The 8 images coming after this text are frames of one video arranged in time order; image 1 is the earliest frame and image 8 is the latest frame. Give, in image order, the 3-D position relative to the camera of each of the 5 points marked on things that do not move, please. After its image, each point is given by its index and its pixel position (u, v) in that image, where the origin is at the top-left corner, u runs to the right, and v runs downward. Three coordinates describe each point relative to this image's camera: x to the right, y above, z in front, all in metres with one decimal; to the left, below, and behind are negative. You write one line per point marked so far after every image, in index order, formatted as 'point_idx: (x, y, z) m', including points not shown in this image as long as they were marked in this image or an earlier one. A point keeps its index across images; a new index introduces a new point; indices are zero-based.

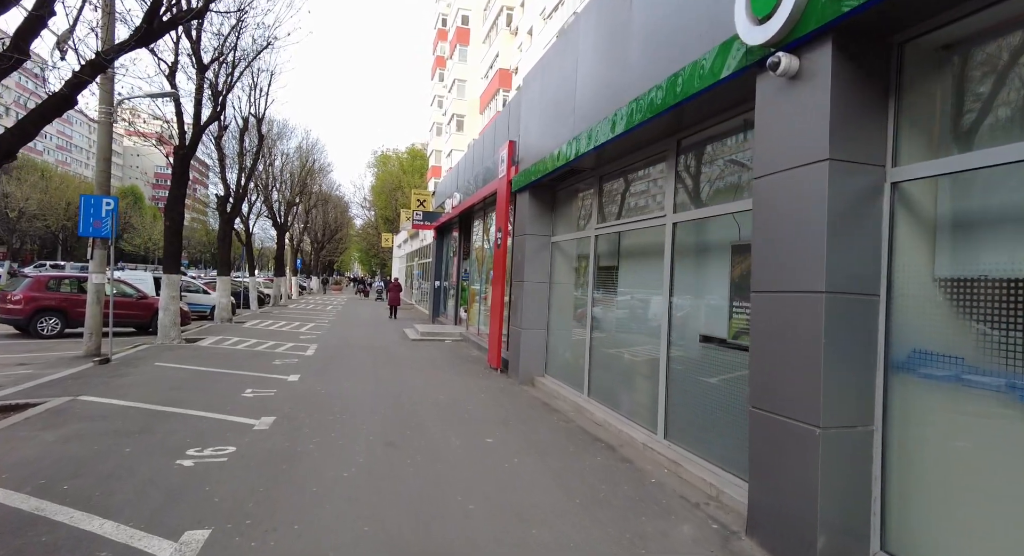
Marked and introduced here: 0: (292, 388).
0: (-3.4, -1.7, +8.1) m
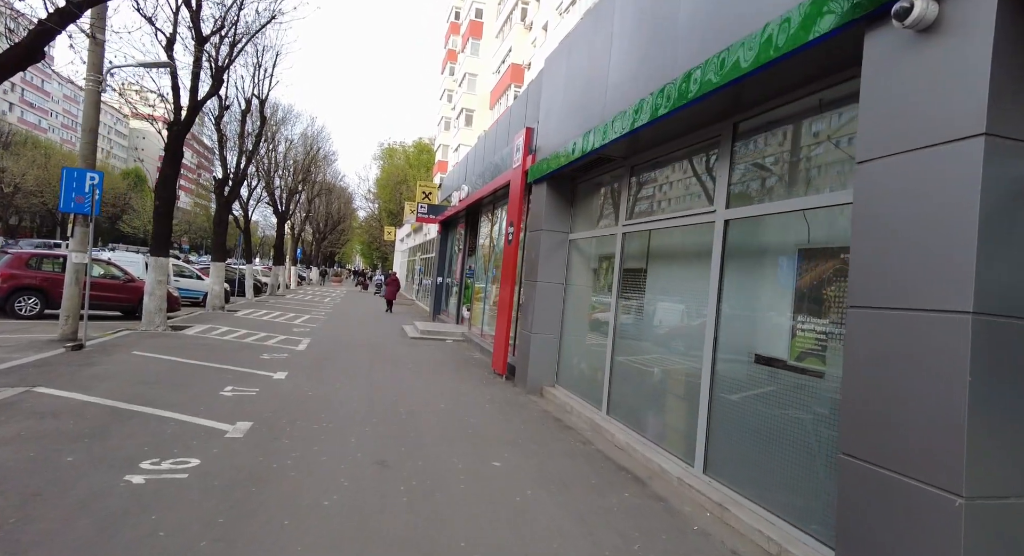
0: (-3.3, -1.6, +7.4) m
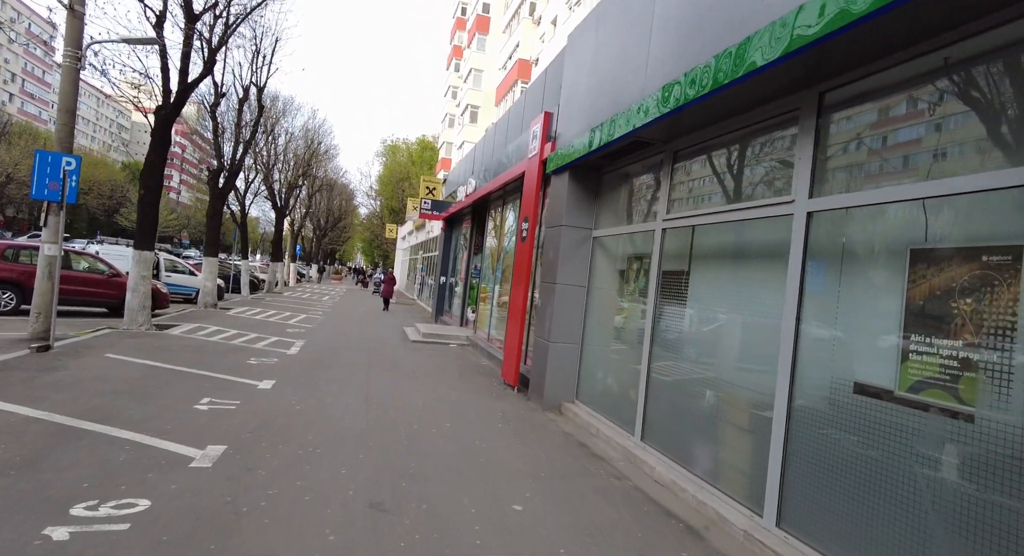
0: (-3.1, -1.5, +6.5) m
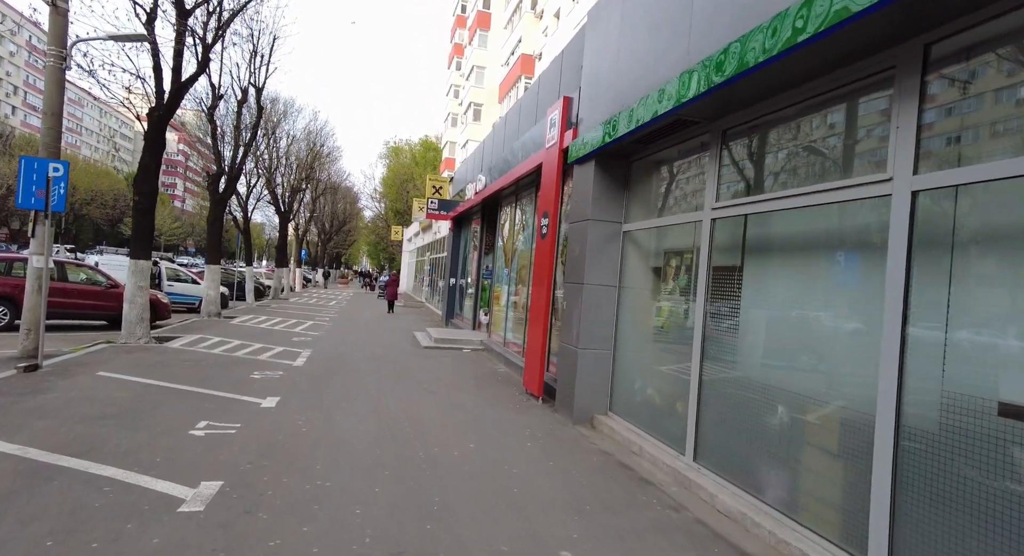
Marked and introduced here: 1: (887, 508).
0: (-2.8, -1.6, +5.9) m
1: (+2.1, -1.3, +3.0) m
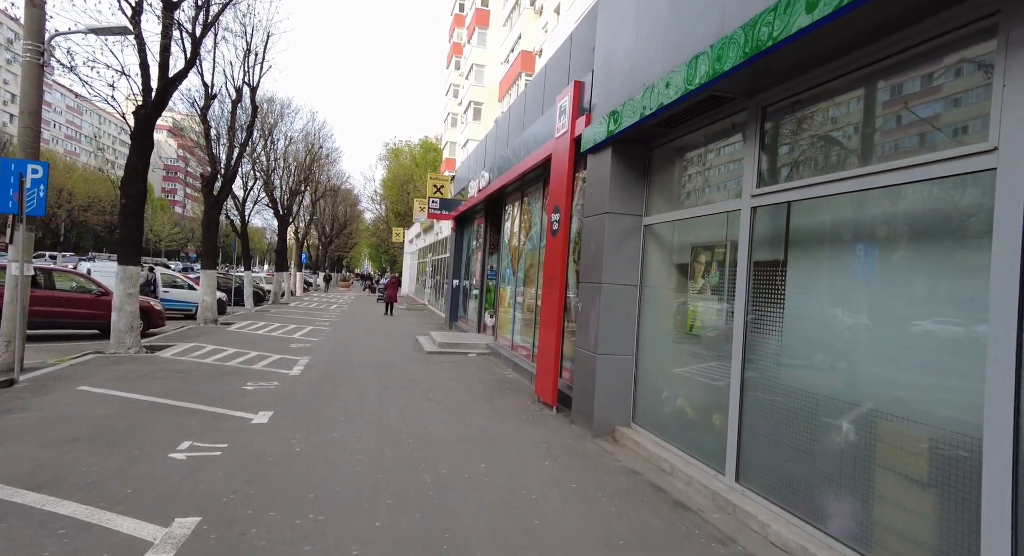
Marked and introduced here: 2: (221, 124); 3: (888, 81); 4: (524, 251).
0: (-2.7, -1.7, +5.4) m
1: (+2.3, -1.2, +2.4) m
2: (-10.4, +5.5, +18.6) m
3: (+2.4, +1.3, +3.3) m
4: (+0.2, +0.5, +10.3) m
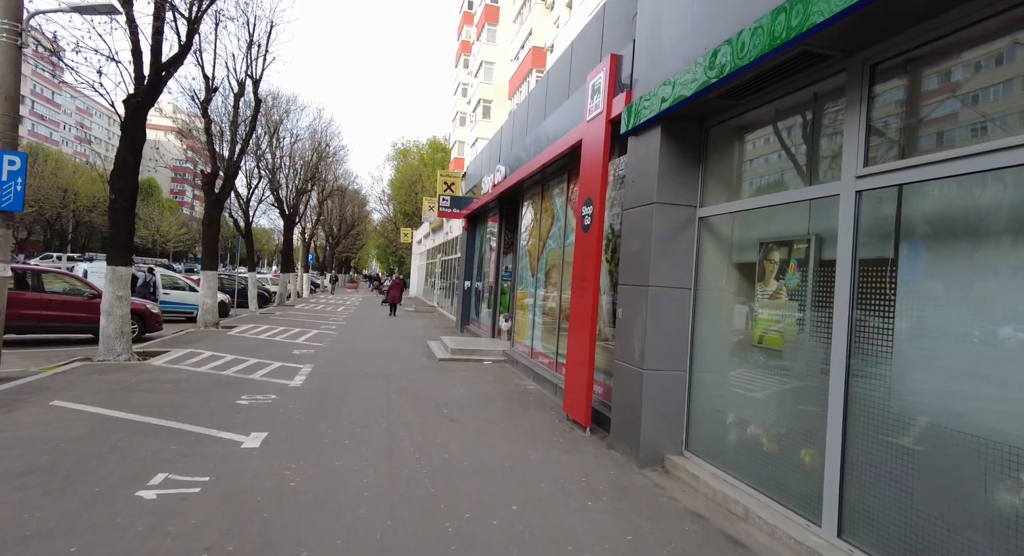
0: (-2.4, -1.7, +4.6) m
1: (+2.5, -1.3, +1.6) m
2: (-9.9, +5.5, +17.9) m
3: (+2.7, +1.2, +2.4) m
4: (+0.6, +0.5, +9.5) m
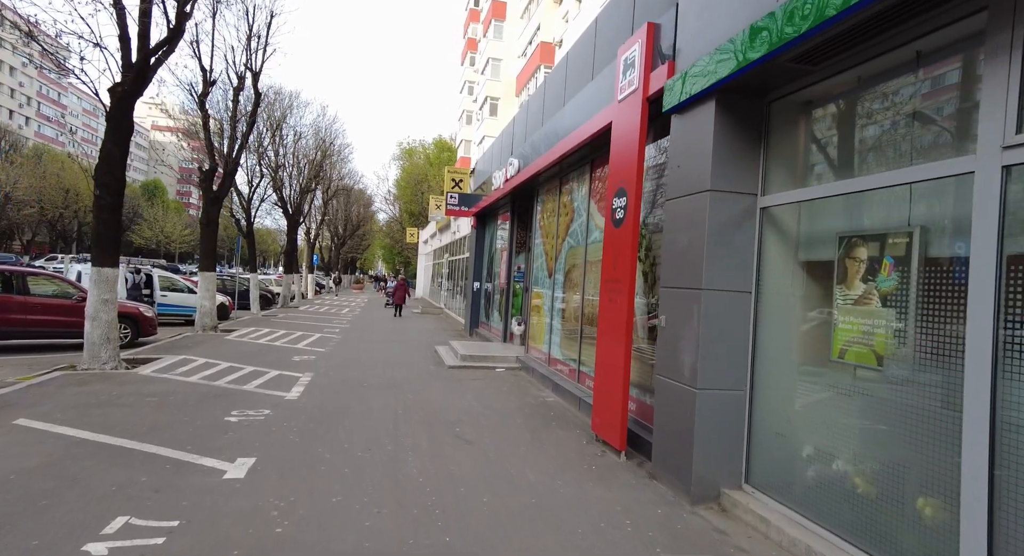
0: (-2.1, -1.7, +3.9) m
1: (+2.7, -1.3, +0.8) m
2: (-9.6, +5.4, +17.3) m
3: (+2.8, +1.2, +1.7) m
4: (+0.8, +0.5, +8.8) m
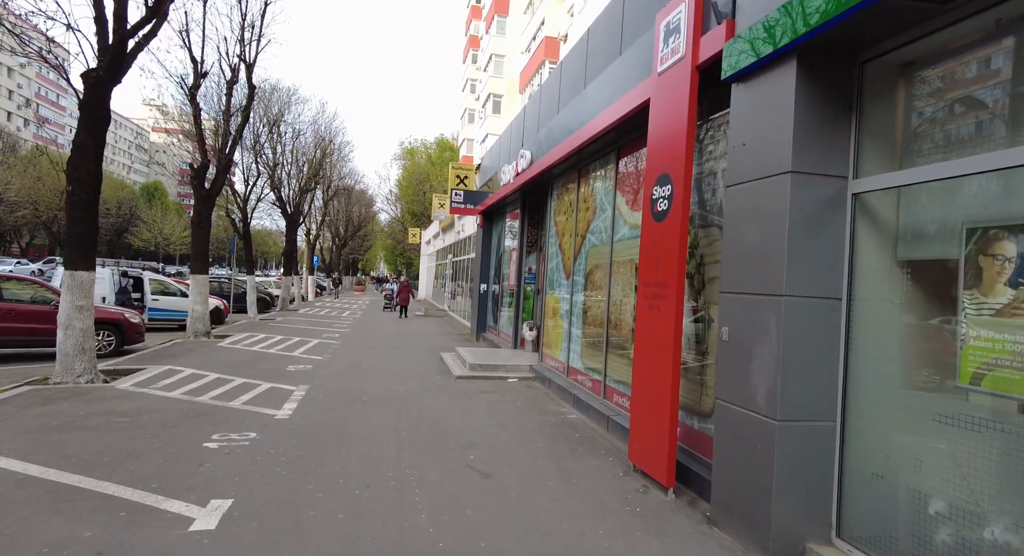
0: (-1.9, -1.7, +3.1) m
1: (+2.9, -1.3, 0.0) m
2: (-9.3, +5.3, +16.5) m
3: (+3.0, +1.2, +0.8) m
4: (+1.1, +0.5, +7.9) m
